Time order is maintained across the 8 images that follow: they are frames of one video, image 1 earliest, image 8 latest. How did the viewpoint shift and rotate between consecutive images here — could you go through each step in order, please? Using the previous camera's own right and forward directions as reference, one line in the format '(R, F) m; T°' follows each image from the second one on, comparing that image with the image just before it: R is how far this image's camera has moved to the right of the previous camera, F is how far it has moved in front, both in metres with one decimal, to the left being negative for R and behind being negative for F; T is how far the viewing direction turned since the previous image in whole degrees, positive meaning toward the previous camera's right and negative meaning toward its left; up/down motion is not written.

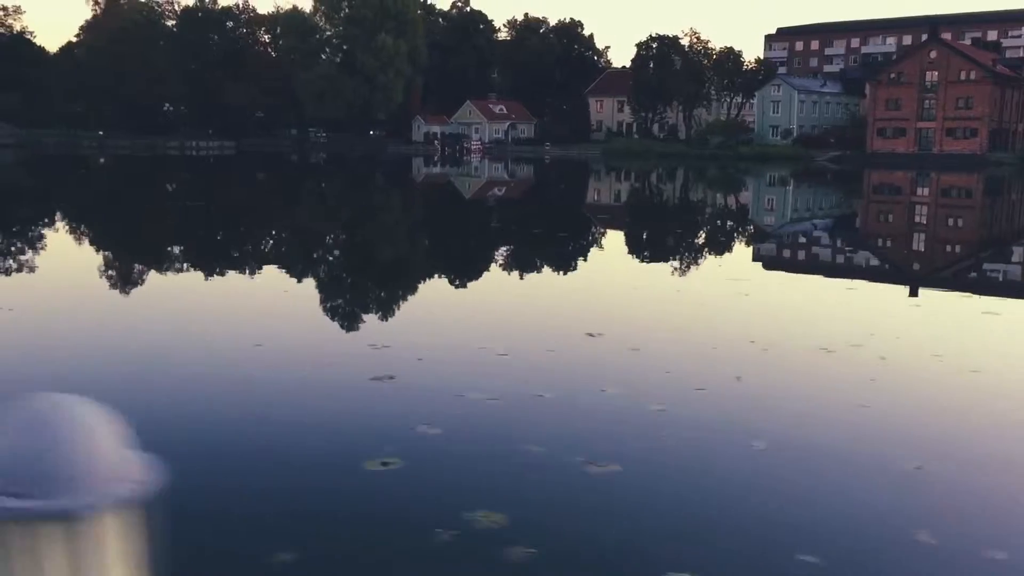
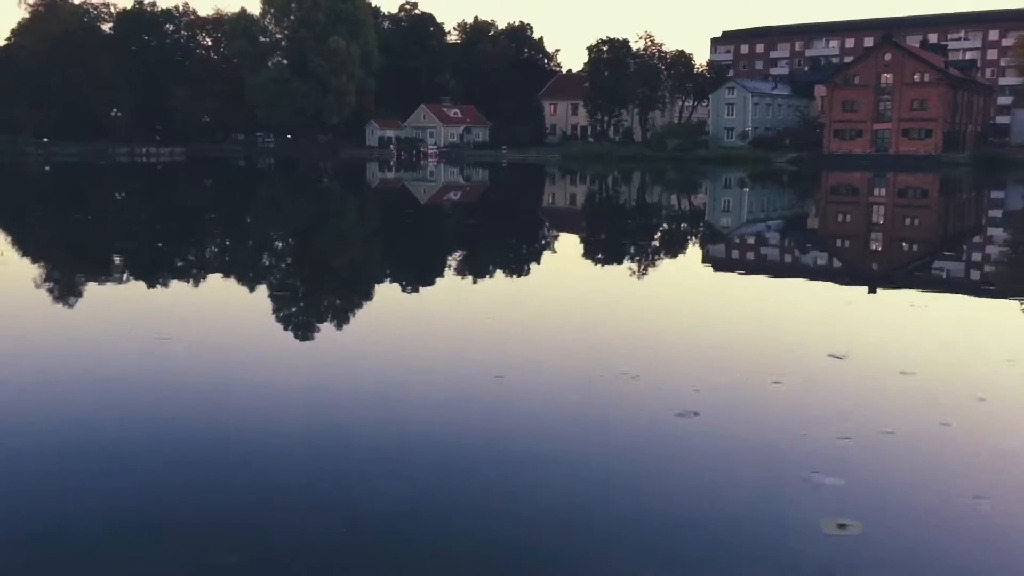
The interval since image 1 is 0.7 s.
(-0.3, +0.2) m; +4°
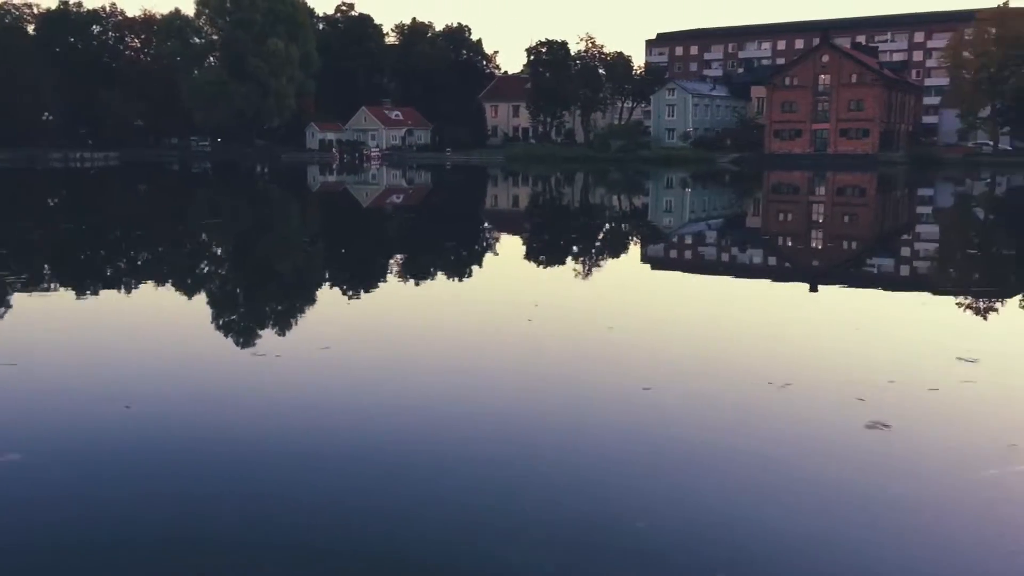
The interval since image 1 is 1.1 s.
(-0.2, 0.0) m; +4°
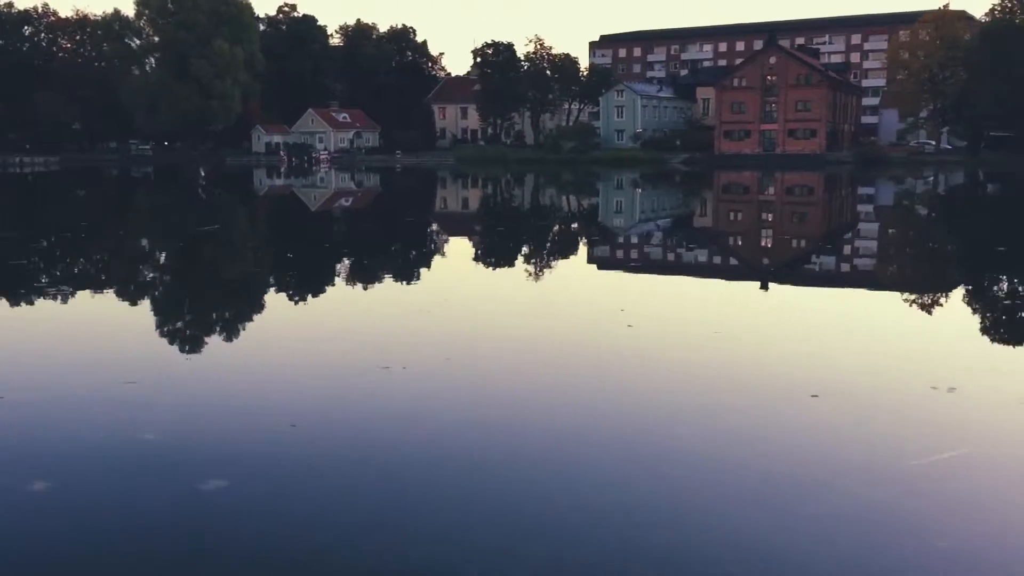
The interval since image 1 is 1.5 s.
(-0.2, 0.0) m; +4°
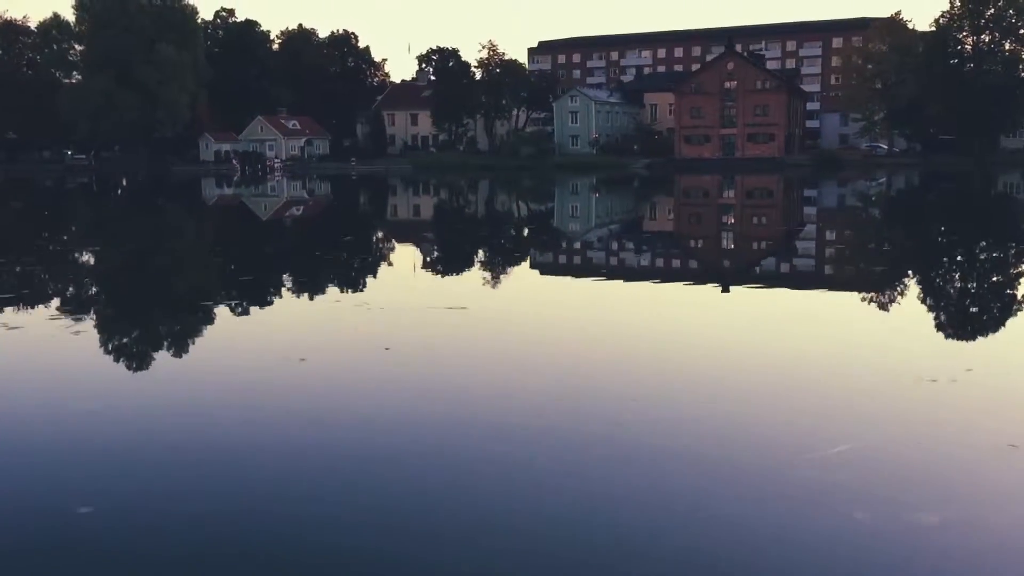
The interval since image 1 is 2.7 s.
(-0.6, +0.1) m; +5°
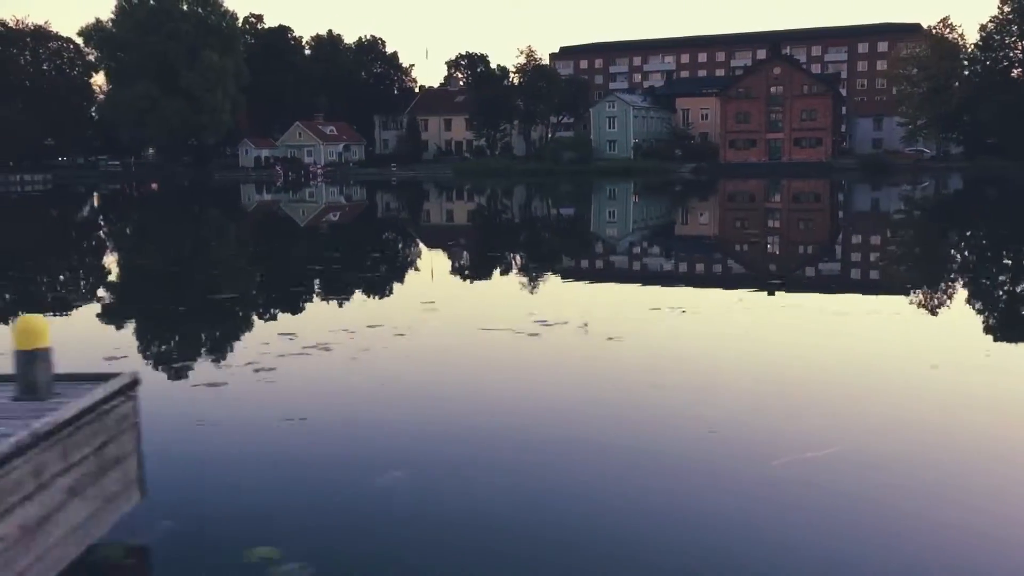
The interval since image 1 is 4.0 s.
(-0.7, 0.0) m; +1°
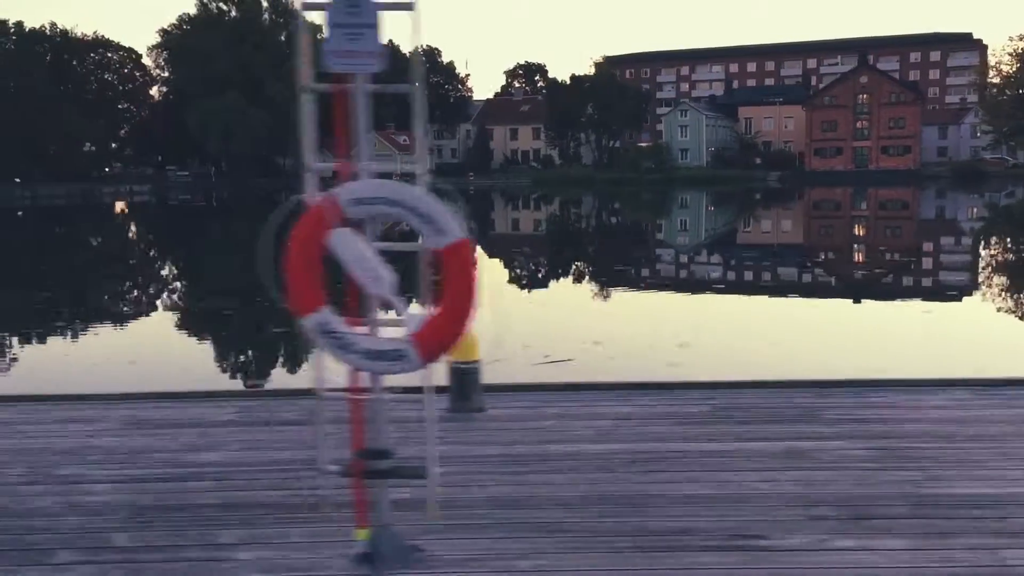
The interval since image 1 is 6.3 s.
(-1.2, 0.0) m; +1°
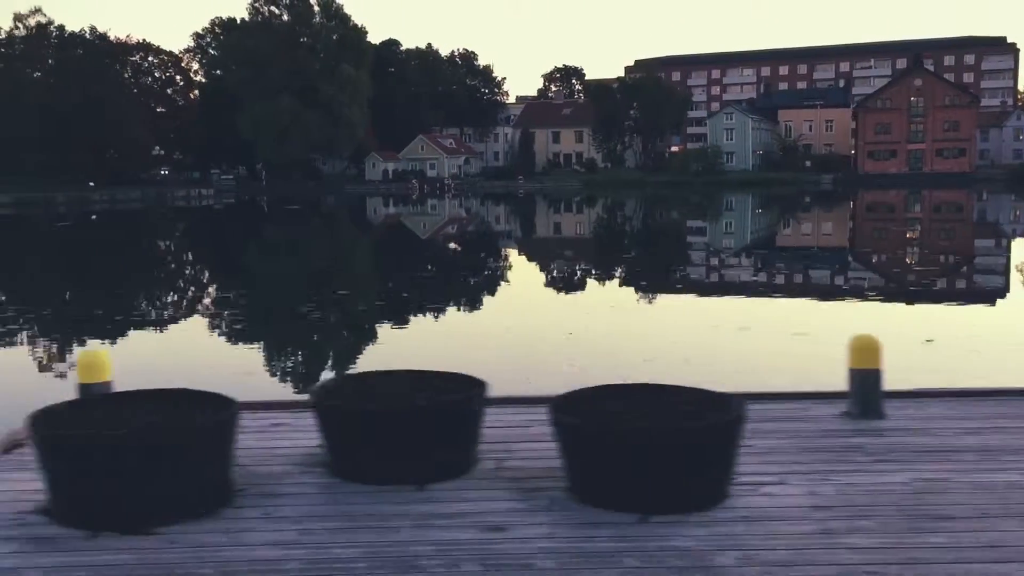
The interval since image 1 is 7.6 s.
(-0.7, 0.0) m; 0°
